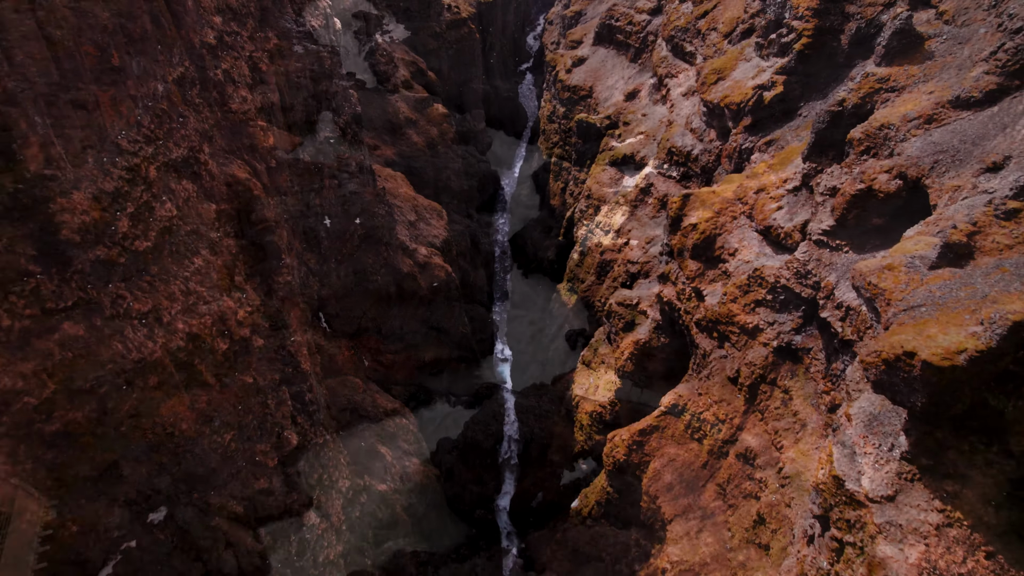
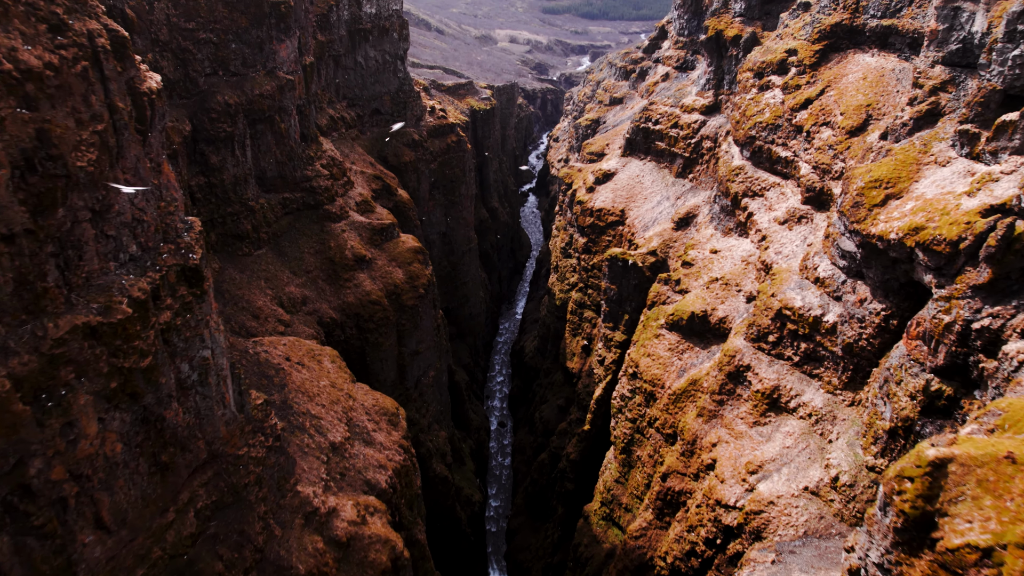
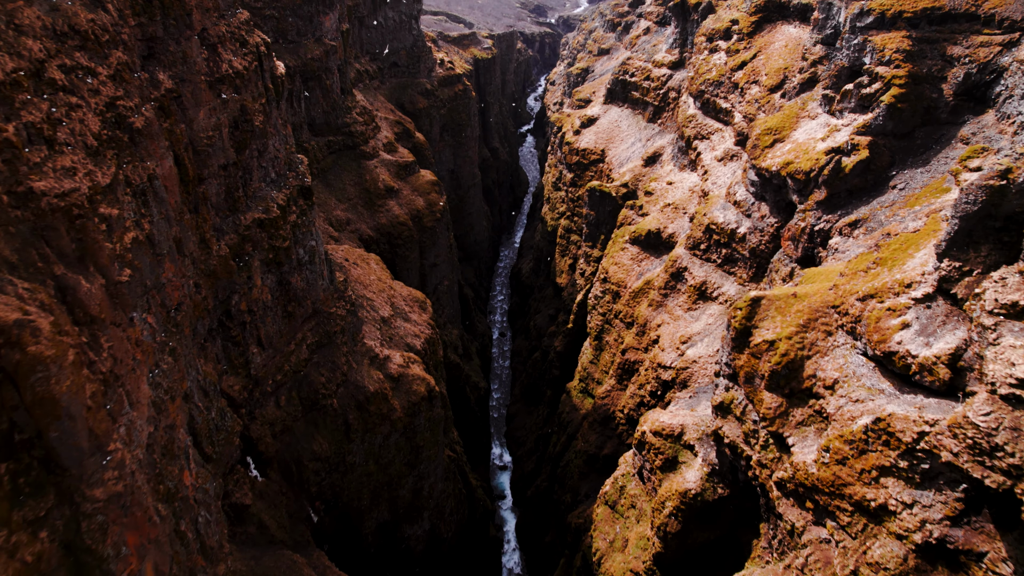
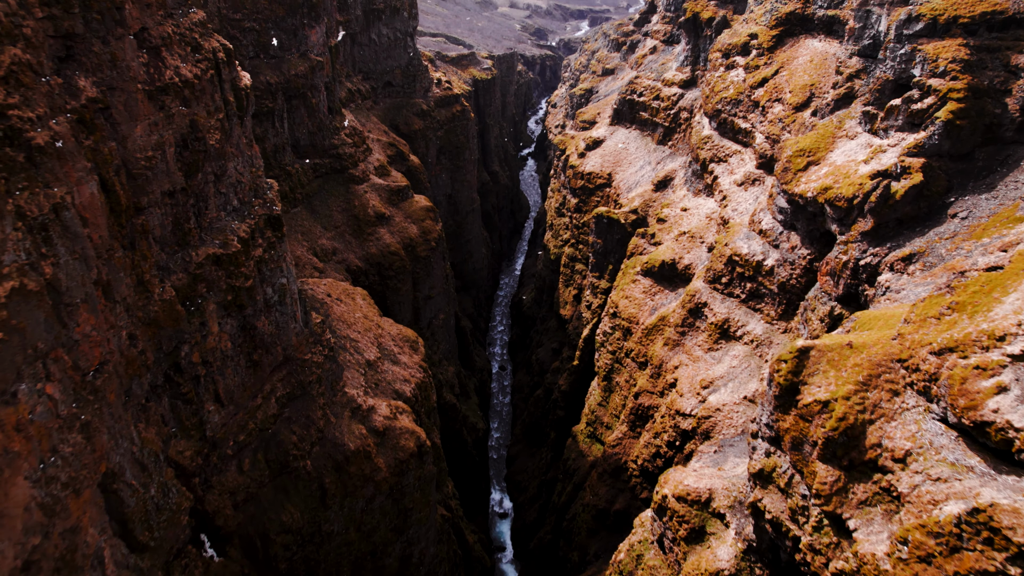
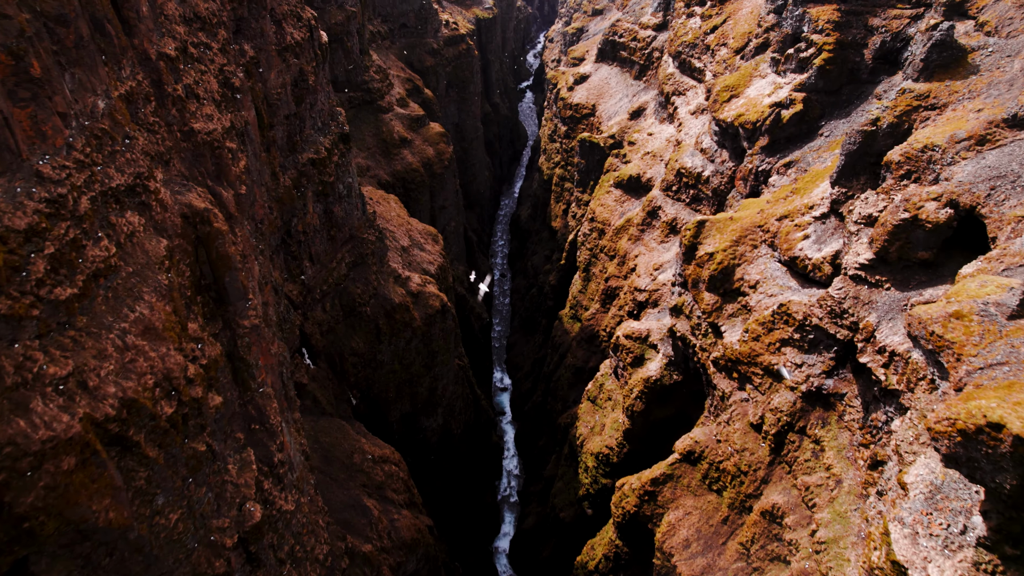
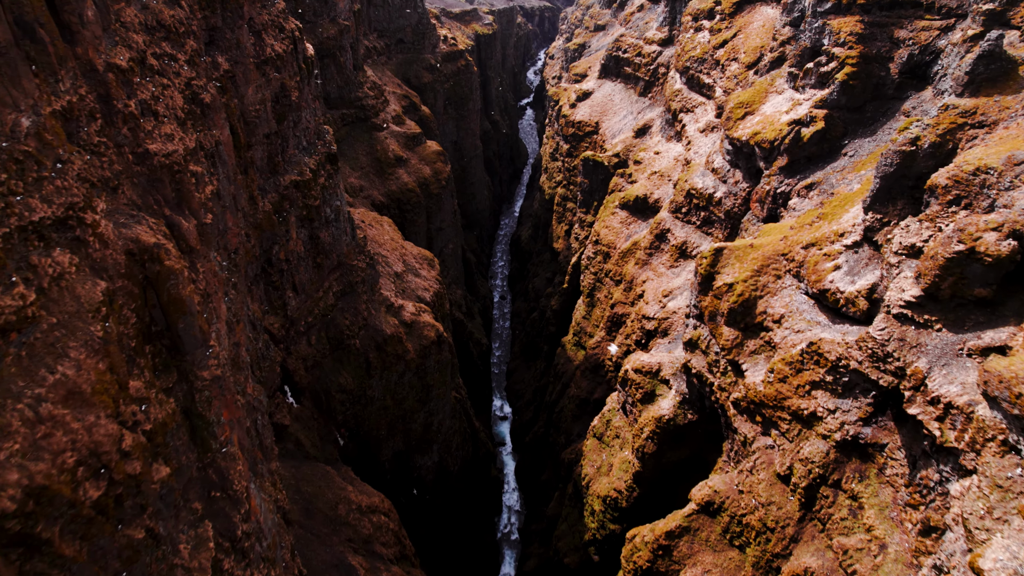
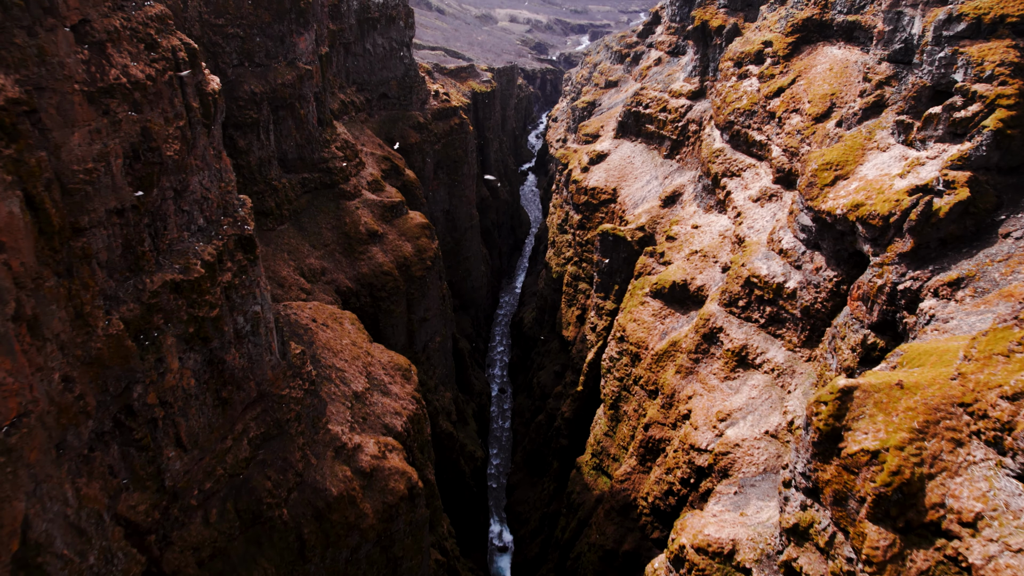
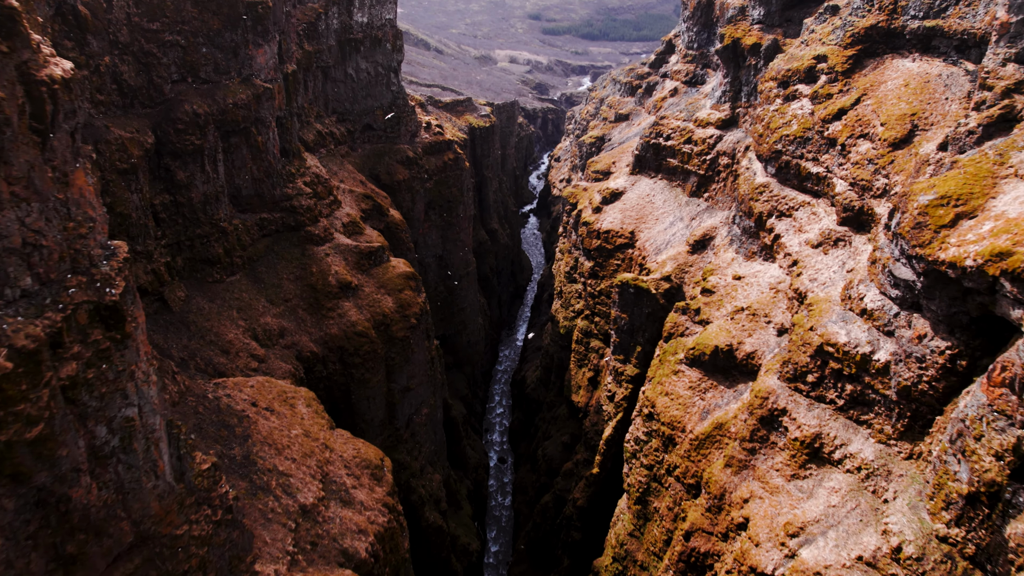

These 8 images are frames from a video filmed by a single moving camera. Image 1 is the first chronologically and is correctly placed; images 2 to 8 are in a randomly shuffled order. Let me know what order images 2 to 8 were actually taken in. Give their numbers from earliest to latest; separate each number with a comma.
5, 6, 3, 4, 7, 2, 8
